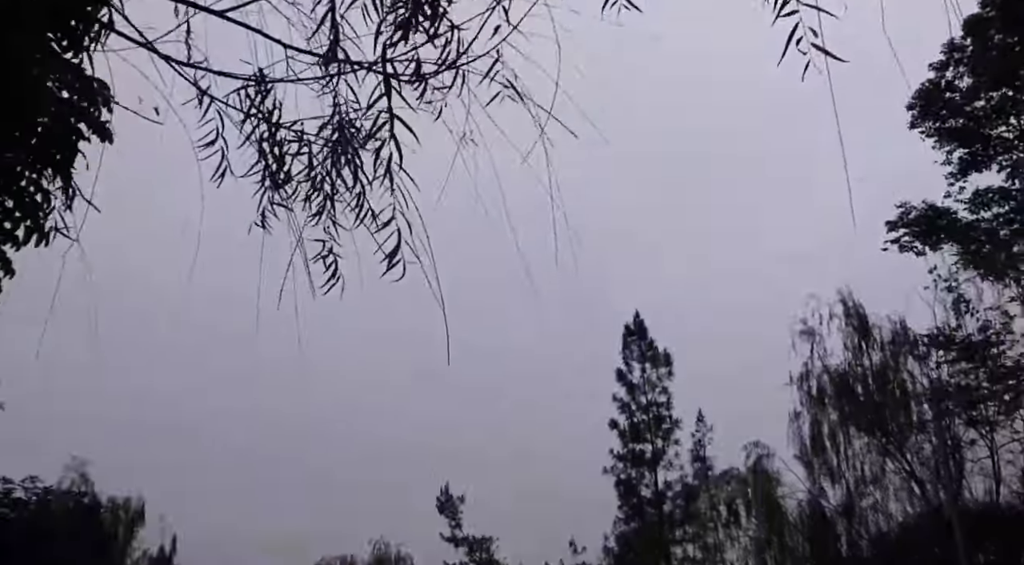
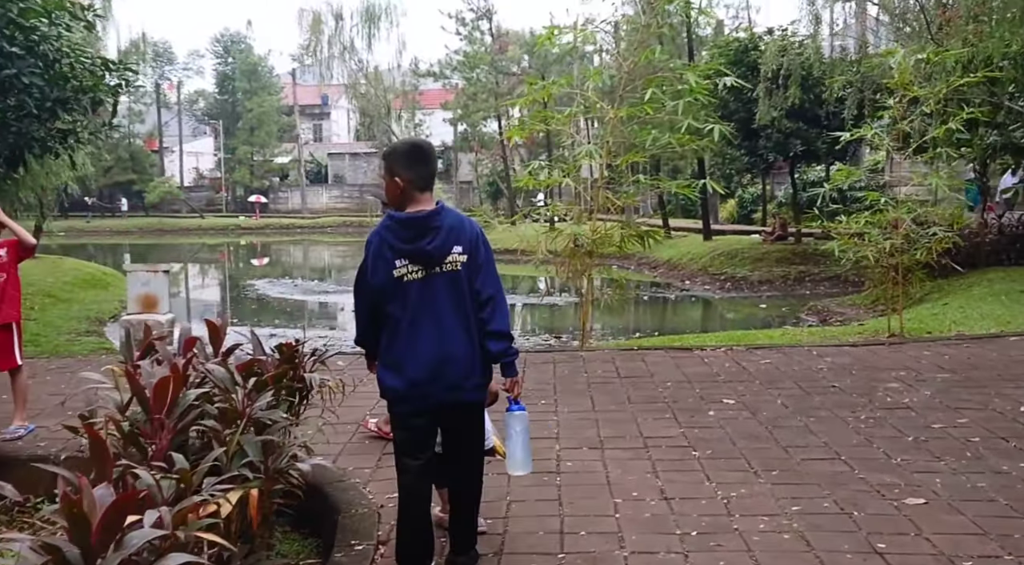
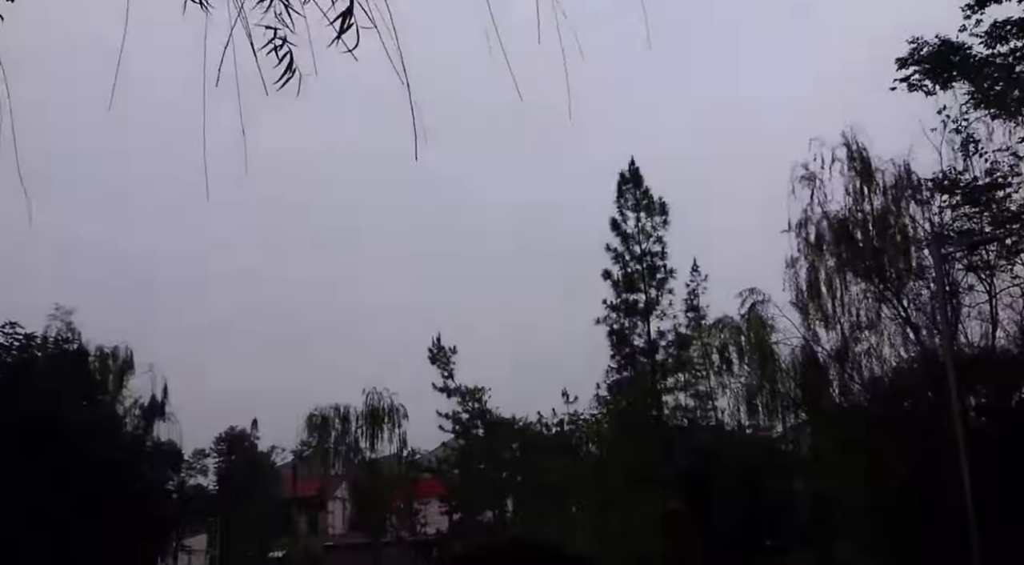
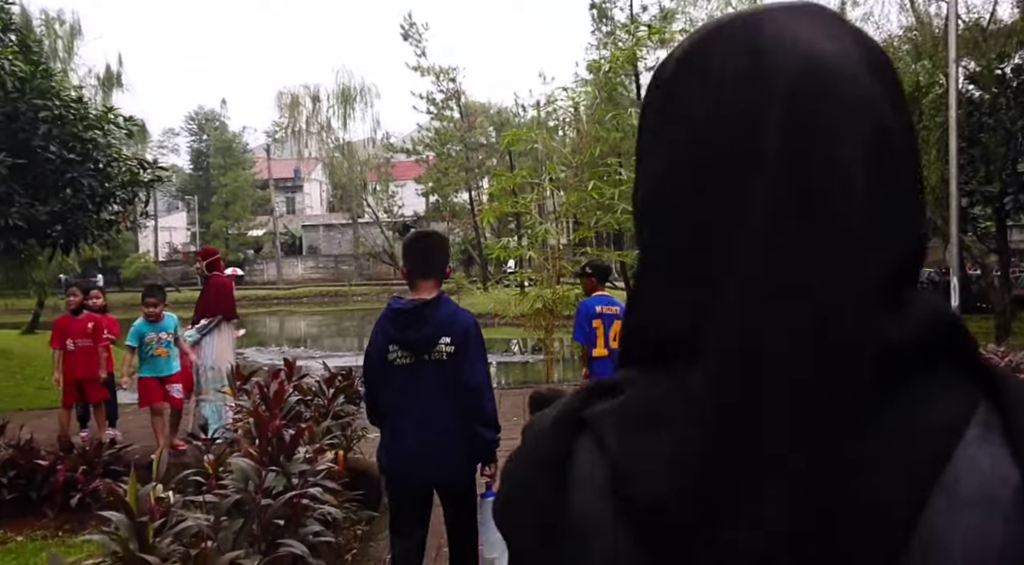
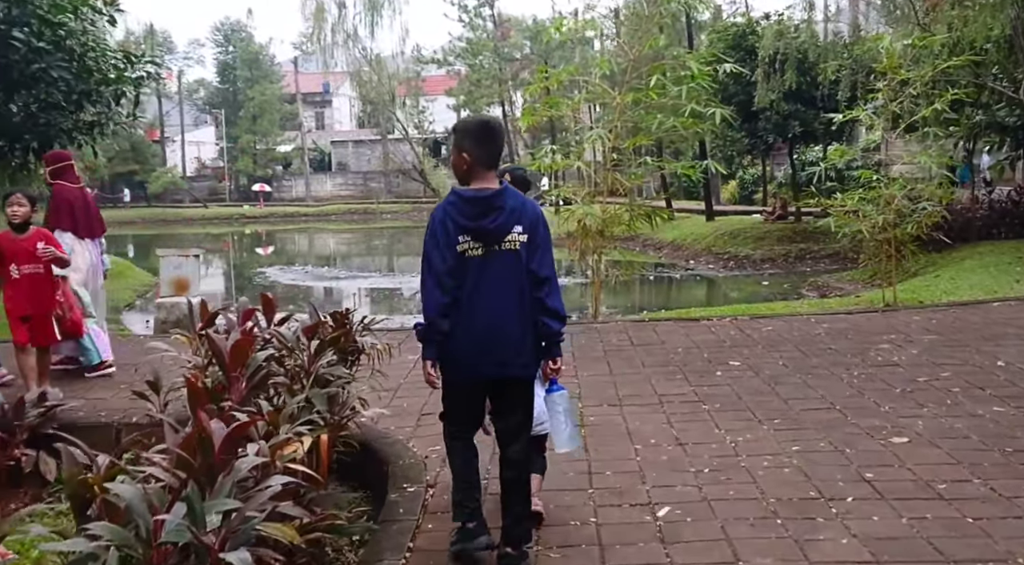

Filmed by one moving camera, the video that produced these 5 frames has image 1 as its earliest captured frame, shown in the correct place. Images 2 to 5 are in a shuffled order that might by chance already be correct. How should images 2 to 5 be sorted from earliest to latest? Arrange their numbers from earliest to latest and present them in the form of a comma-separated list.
3, 4, 5, 2
